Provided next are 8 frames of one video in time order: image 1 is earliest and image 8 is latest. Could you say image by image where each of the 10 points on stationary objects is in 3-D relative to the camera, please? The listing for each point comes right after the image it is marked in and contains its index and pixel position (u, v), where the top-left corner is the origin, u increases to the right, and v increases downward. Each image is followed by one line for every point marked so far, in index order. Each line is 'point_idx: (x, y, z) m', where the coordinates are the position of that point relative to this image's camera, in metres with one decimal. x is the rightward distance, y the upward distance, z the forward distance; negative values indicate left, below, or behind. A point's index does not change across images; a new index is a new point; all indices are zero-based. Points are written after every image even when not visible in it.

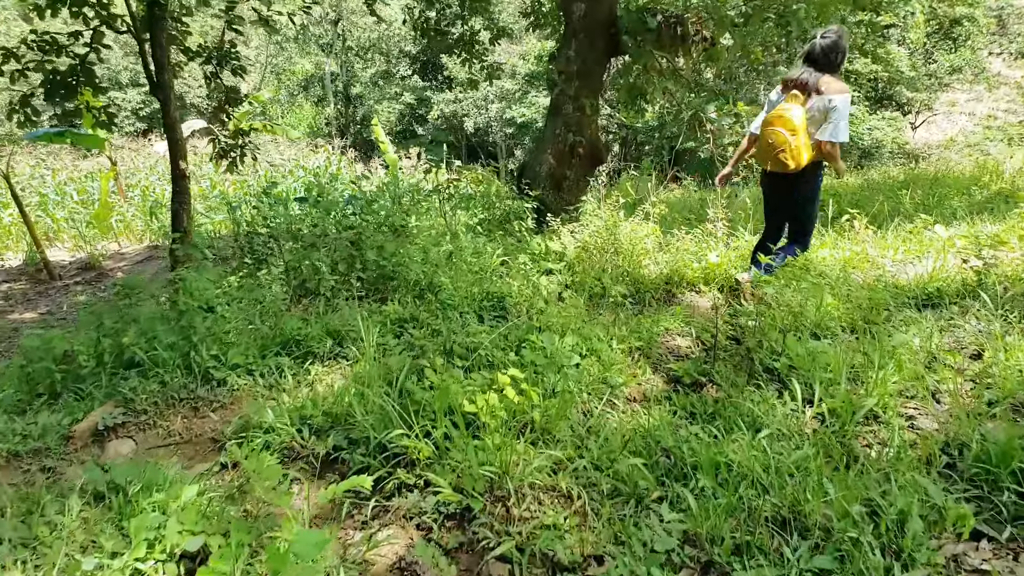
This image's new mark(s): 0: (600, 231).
0: (+0.6, +0.4, +4.8) m
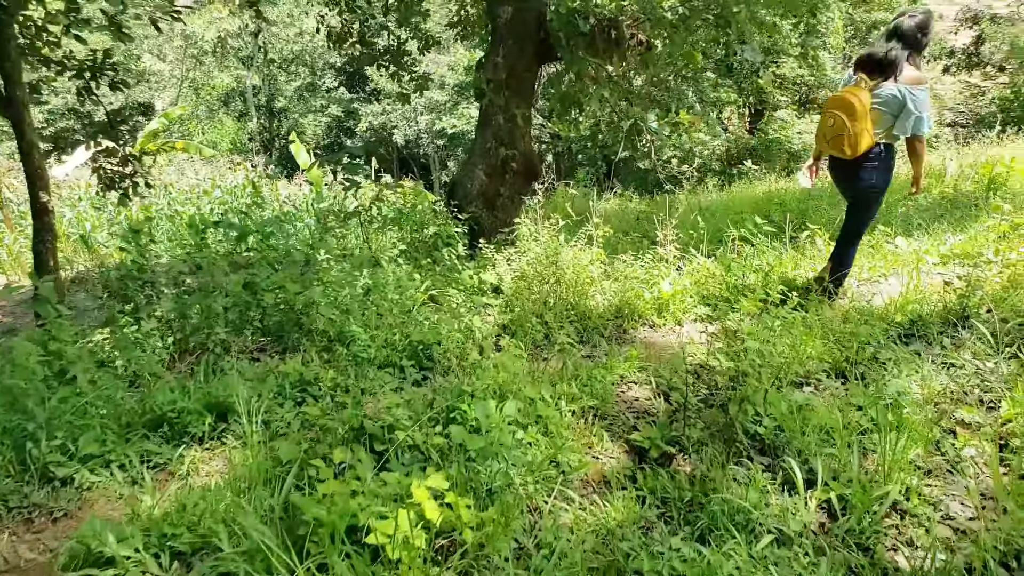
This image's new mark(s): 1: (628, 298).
0: (+0.2, +0.2, +4.2) m
1: (+0.7, 0.0, +4.0) m
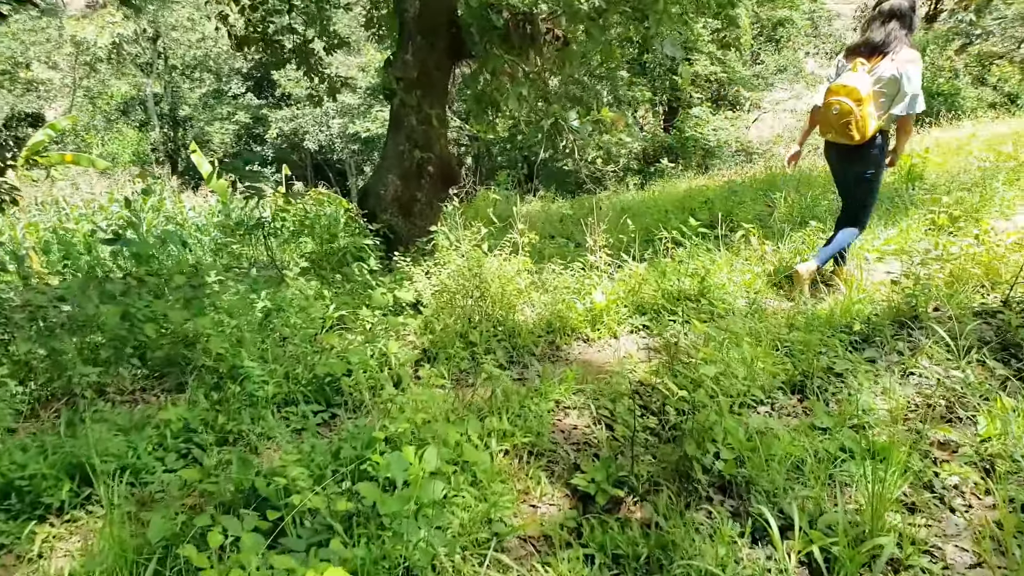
0: (-0.3, +0.1, +3.9) m
1: (+0.2, -0.1, +3.7) m
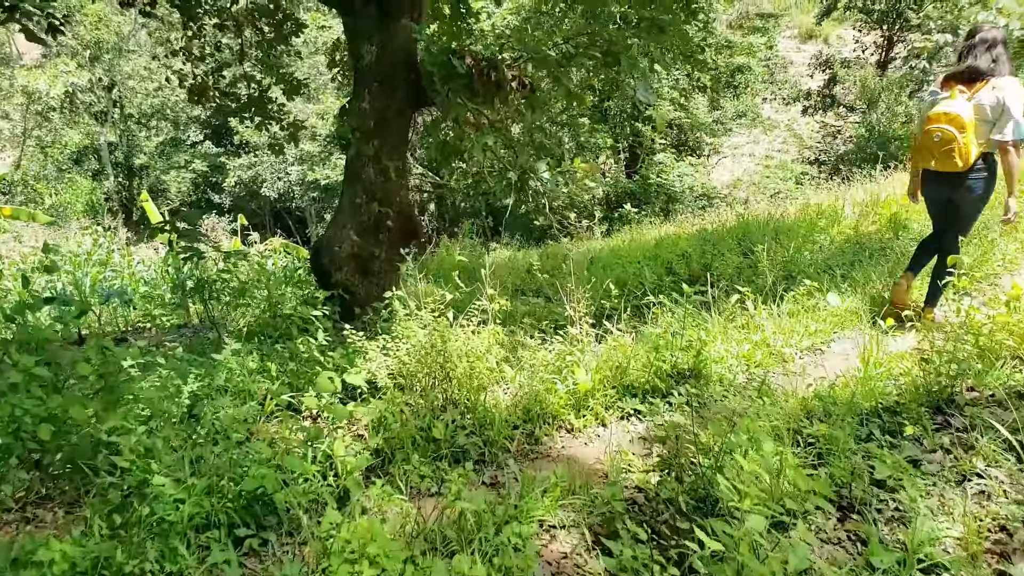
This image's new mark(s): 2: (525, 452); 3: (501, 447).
0: (-0.4, -0.3, +3.3) m
1: (+0.1, -0.5, +3.2) m
2: (0.0, -0.7, +3.0) m
3: (0.0, -0.7, +3.0) m
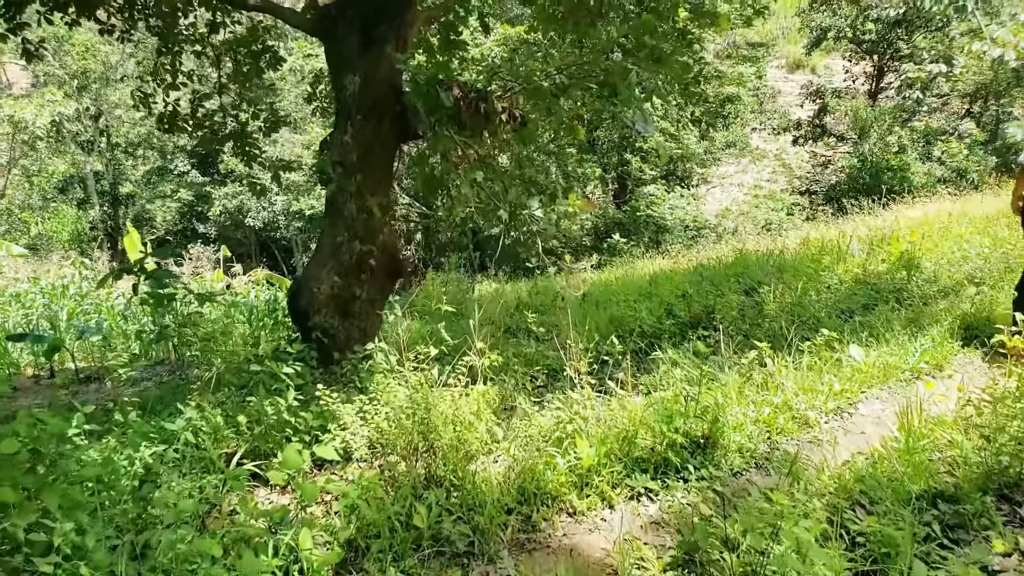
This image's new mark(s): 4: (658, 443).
0: (-0.4, -0.5, +2.9) m
1: (+0.1, -0.7, +2.8) m
2: (0.0, -0.9, +2.6) m
3: (-0.1, -0.9, +2.6) m
4: (+0.6, -0.6, +3.0) m
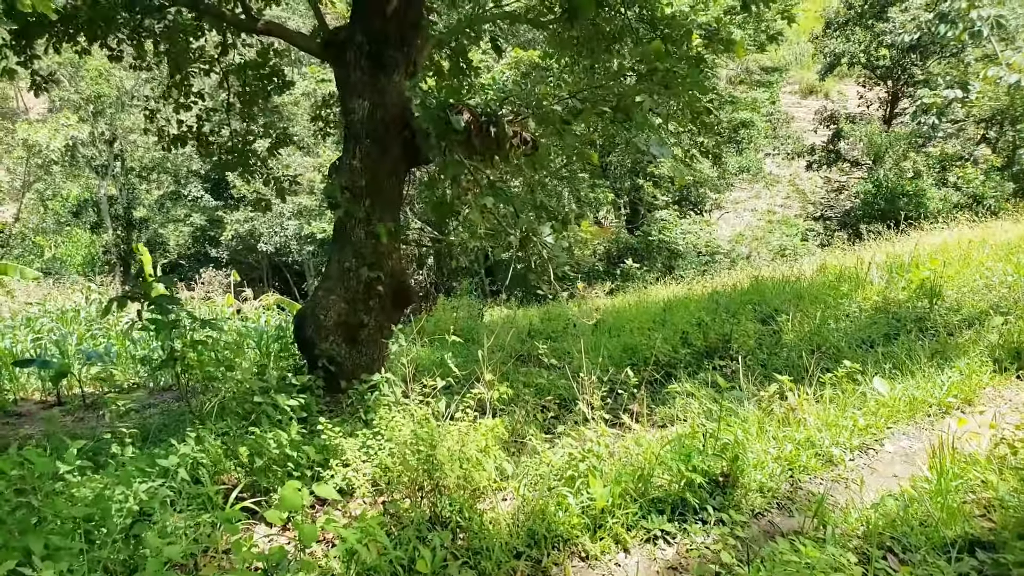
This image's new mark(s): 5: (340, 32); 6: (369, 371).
0: (-0.4, -0.6, +2.8) m
1: (+0.1, -0.8, +2.7) m
2: (+0.1, -1.0, +2.5) m
3: (0.0, -1.0, +2.5) m
4: (+0.6, -0.8, +2.9) m
5: (-0.9, +1.3, +3.8) m
6: (-0.8, -0.5, +4.0) m
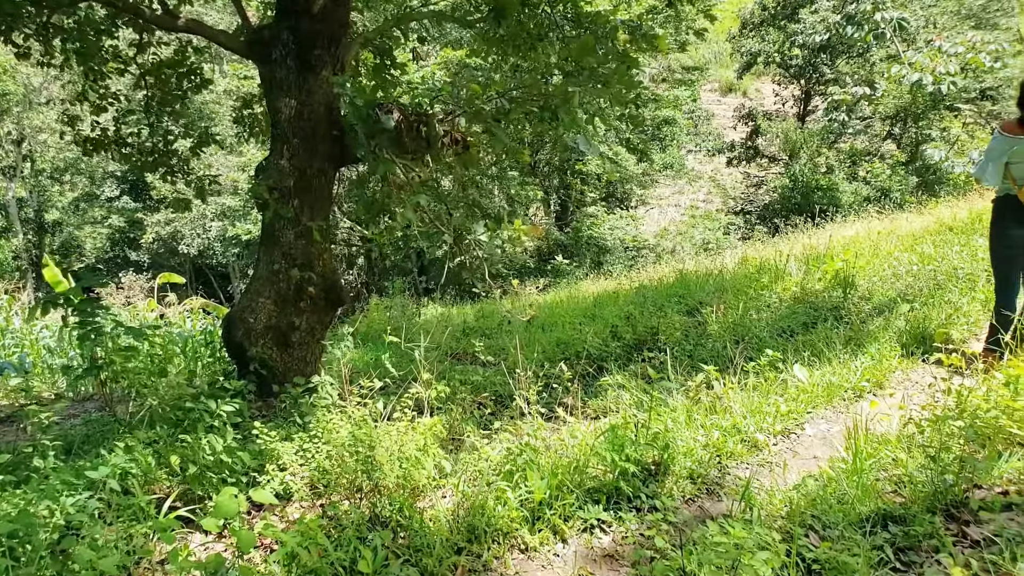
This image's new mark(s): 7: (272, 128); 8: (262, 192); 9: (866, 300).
0: (-0.6, -0.7, +2.8) m
1: (-0.1, -0.8, +2.7) m
2: (-0.1, -1.0, +2.5) m
3: (-0.2, -1.0, +2.5) m
4: (+0.4, -0.7, +2.9) m
5: (-1.3, +1.3, +3.7) m
6: (-1.1, -0.5, +3.9) m
7: (-1.2, +0.8, +3.7) m
8: (-1.2, +0.5, +3.4) m
9: (+2.5, -0.1, +5.1) m
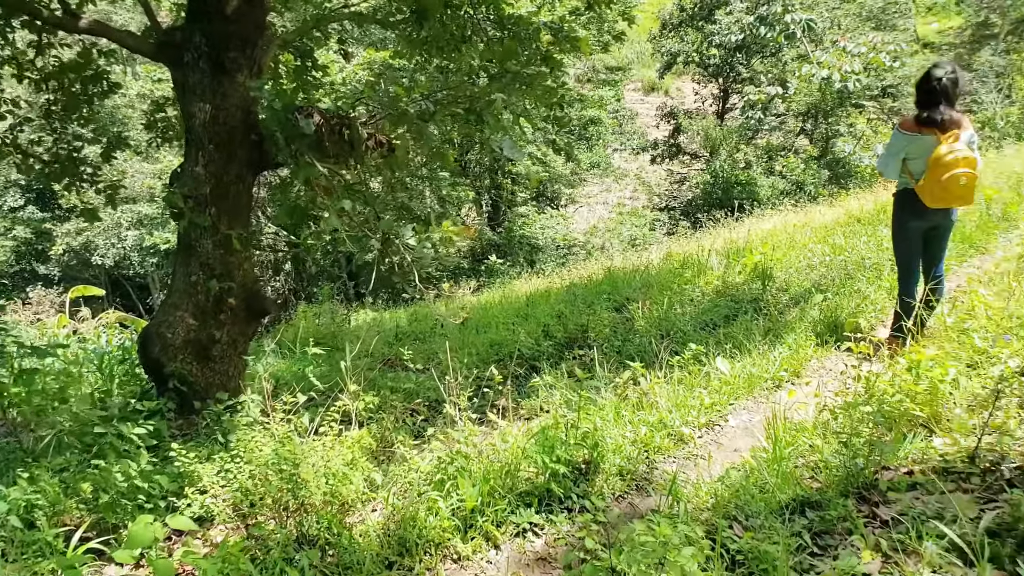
0: (-0.9, -0.7, +2.7) m
1: (-0.4, -0.8, +2.7) m
2: (-0.4, -1.0, +2.5) m
3: (-0.5, -1.0, +2.4) m
4: (+0.1, -0.8, +2.9) m
5: (-1.7, +1.2, +3.6) m
6: (-1.5, -0.5, +3.8) m
7: (-1.6, +0.7, +3.6) m
8: (-1.5, +0.4, +3.2) m
9: (+2.0, 0.0, +5.3) m
